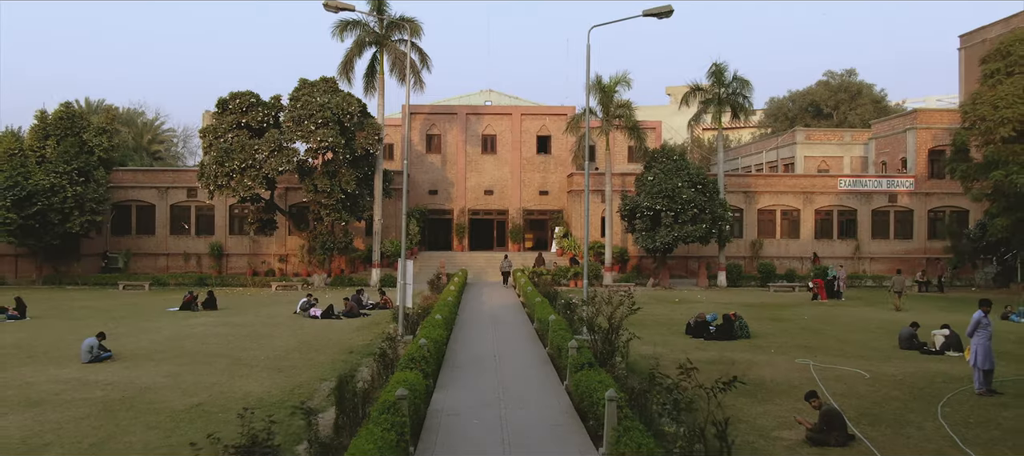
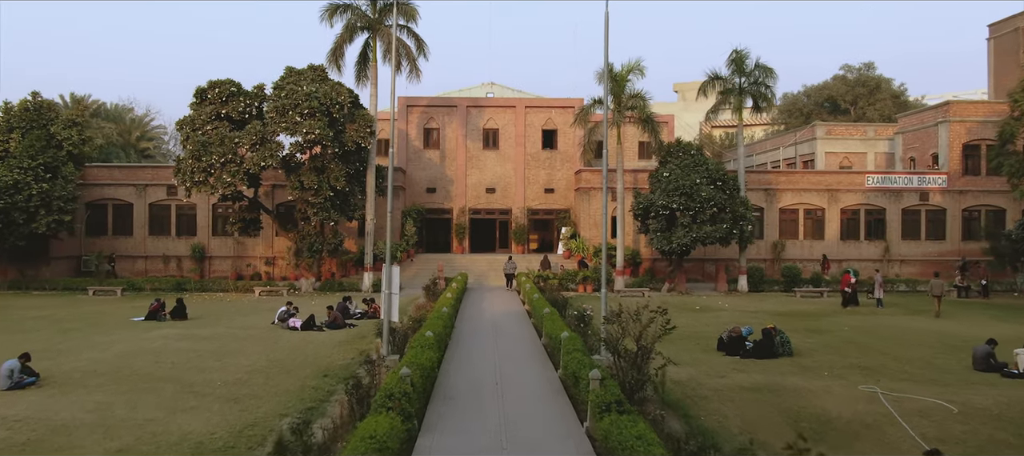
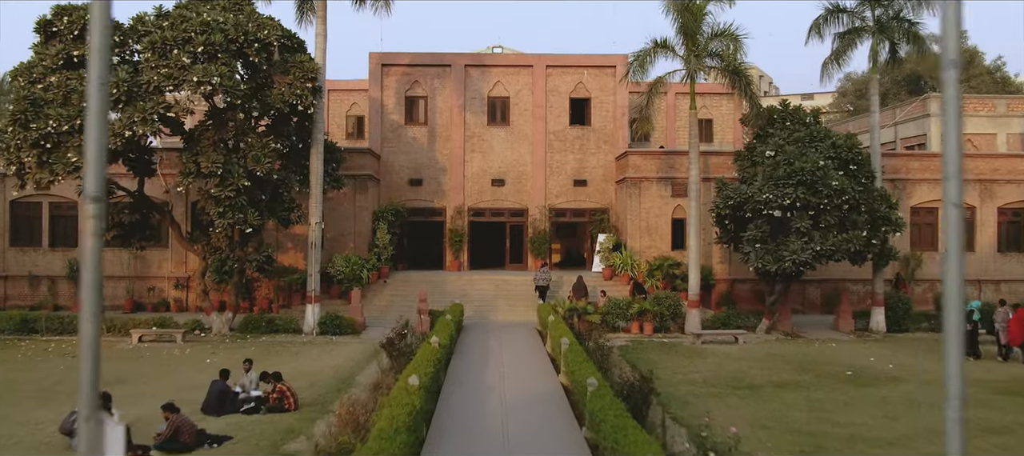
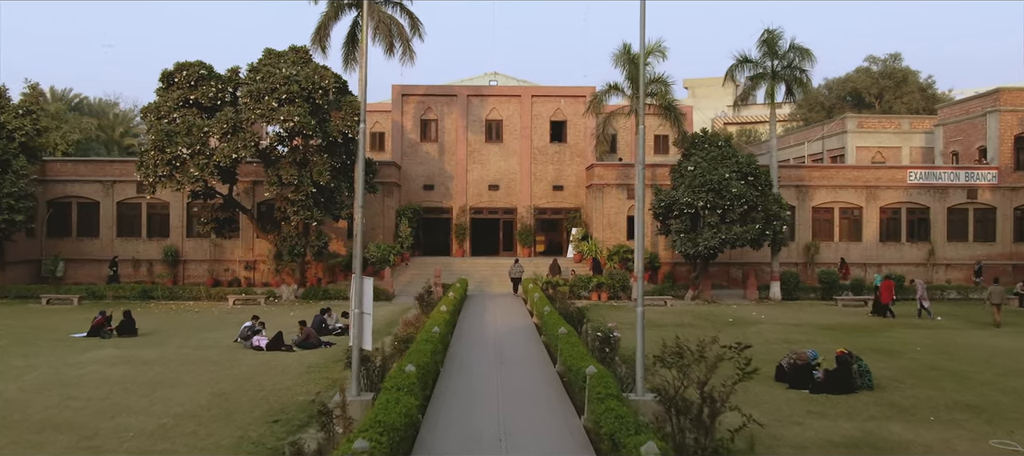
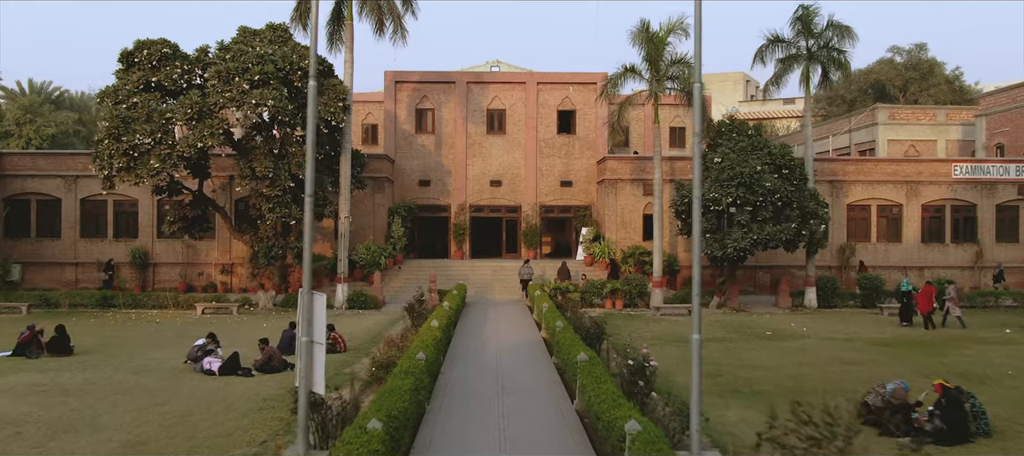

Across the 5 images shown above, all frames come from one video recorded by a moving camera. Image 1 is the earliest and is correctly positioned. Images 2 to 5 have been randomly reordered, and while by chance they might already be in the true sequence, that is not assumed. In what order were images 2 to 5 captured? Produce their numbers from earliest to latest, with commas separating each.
2, 4, 5, 3
